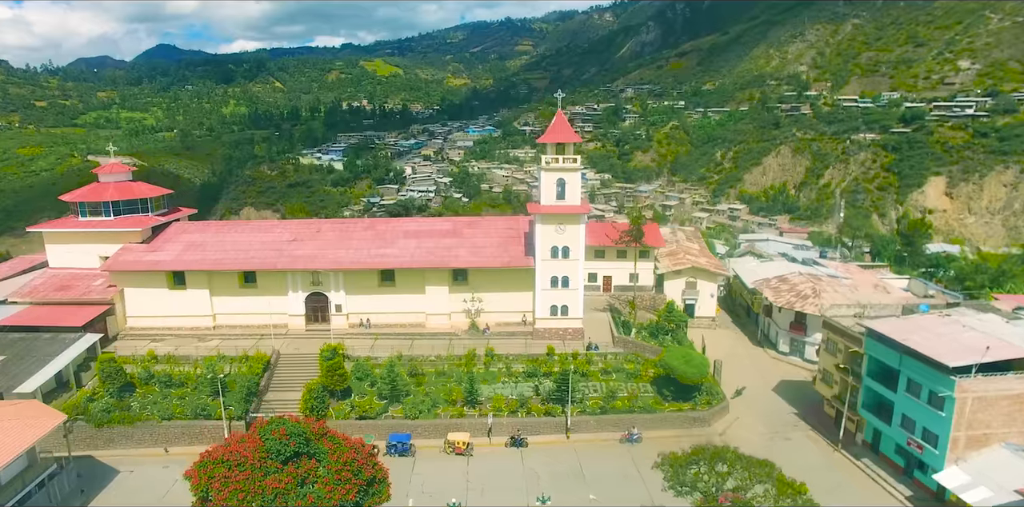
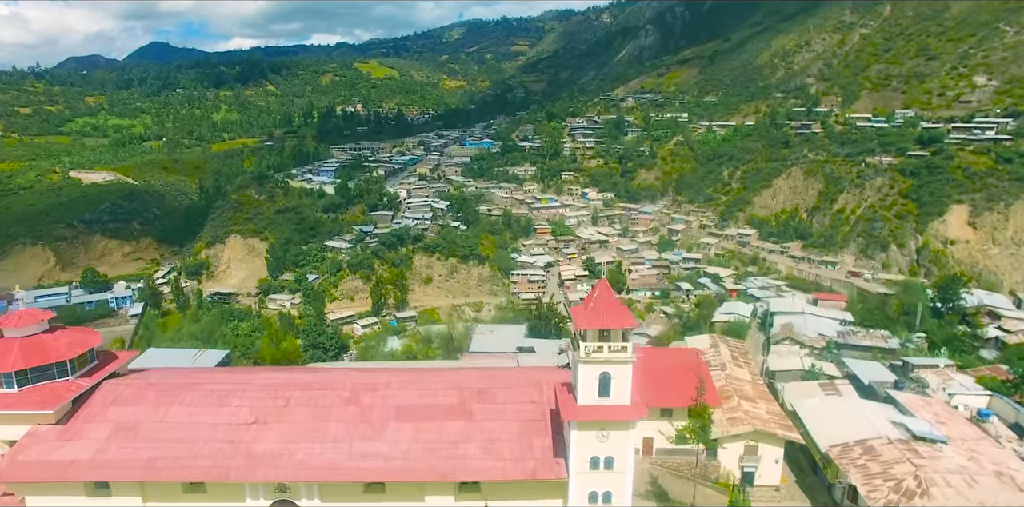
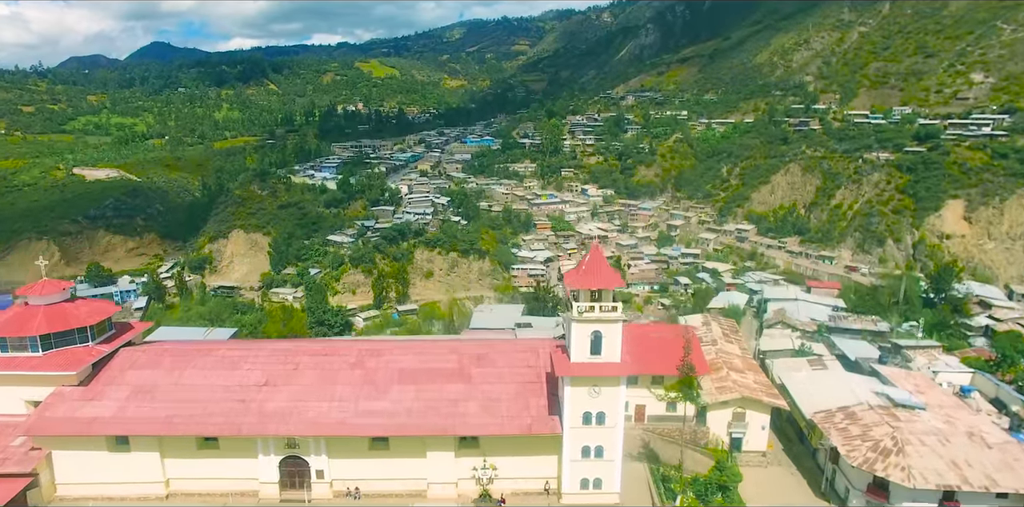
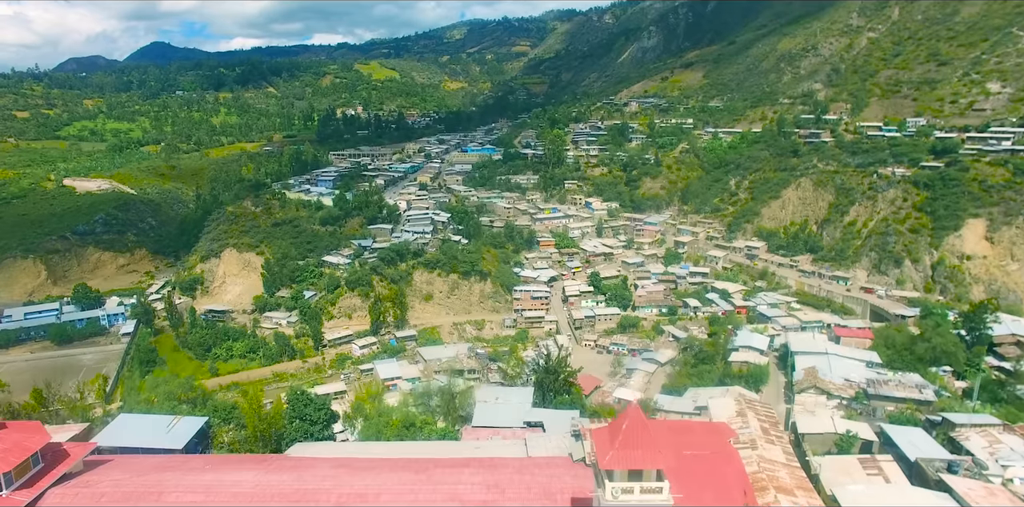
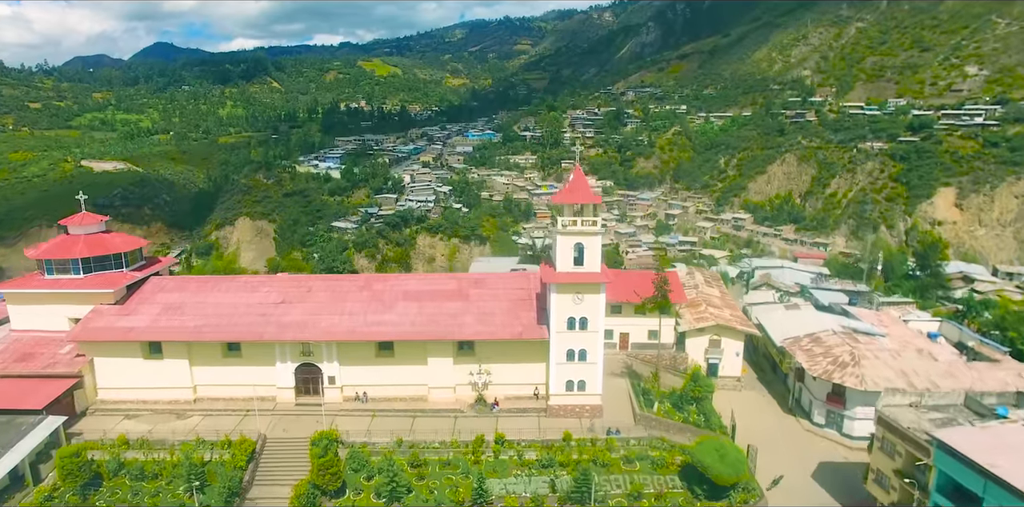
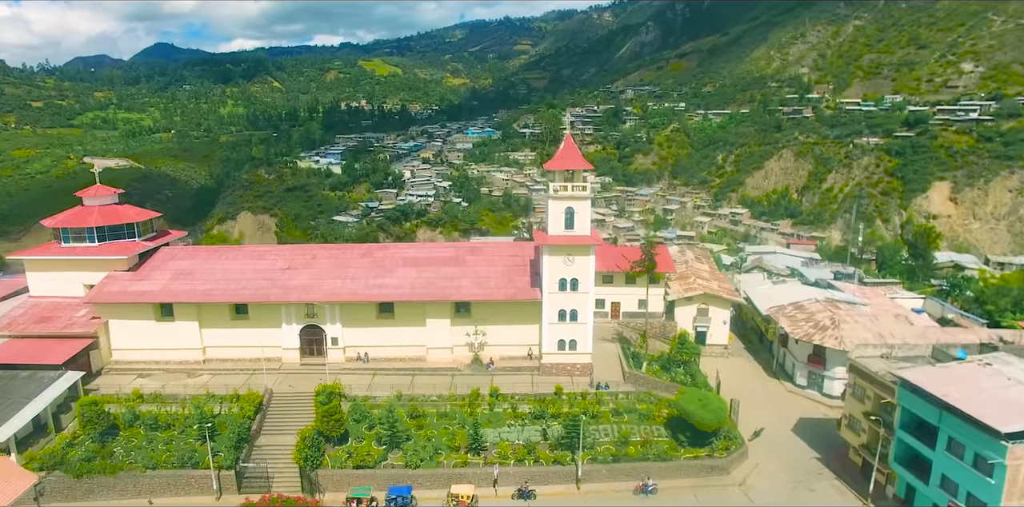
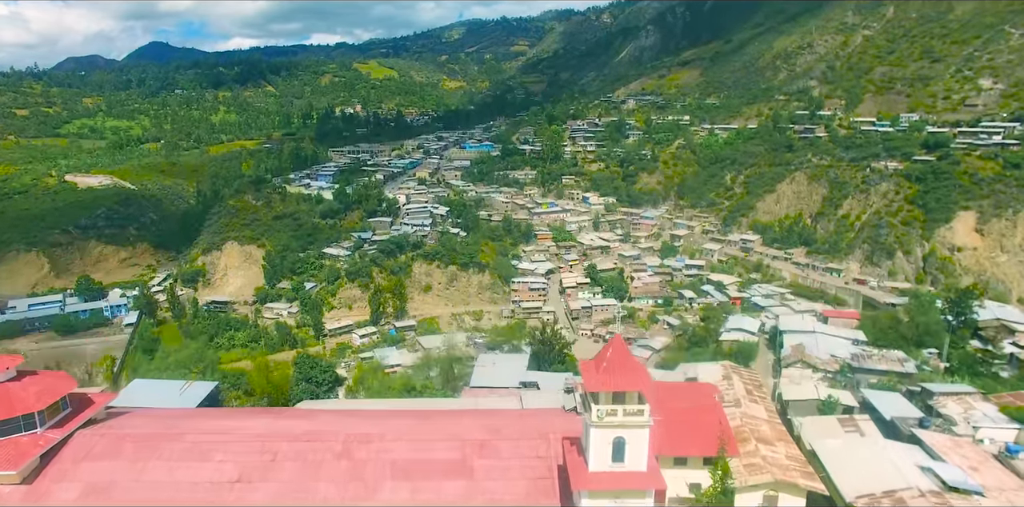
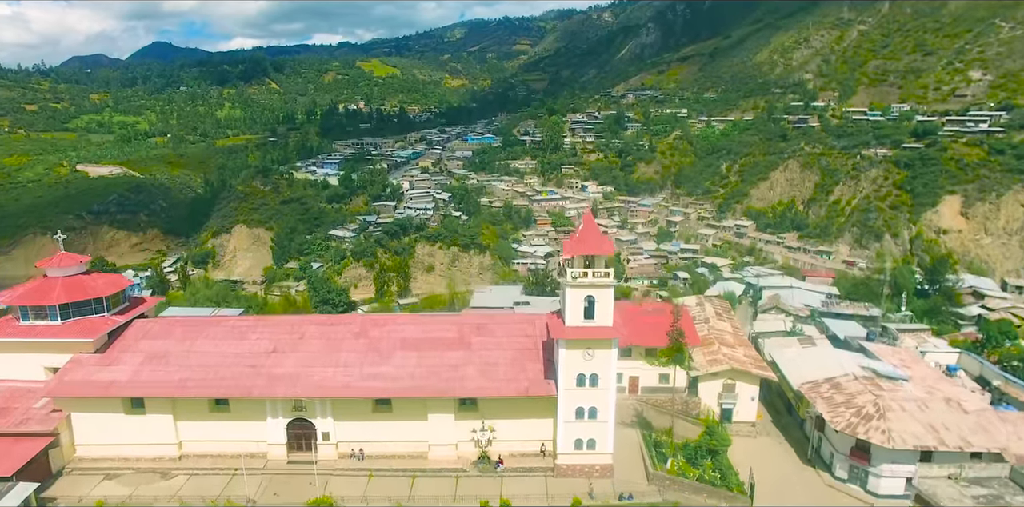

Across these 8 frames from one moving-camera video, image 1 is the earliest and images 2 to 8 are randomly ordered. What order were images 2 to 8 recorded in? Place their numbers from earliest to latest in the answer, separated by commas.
6, 5, 8, 3, 2, 7, 4
